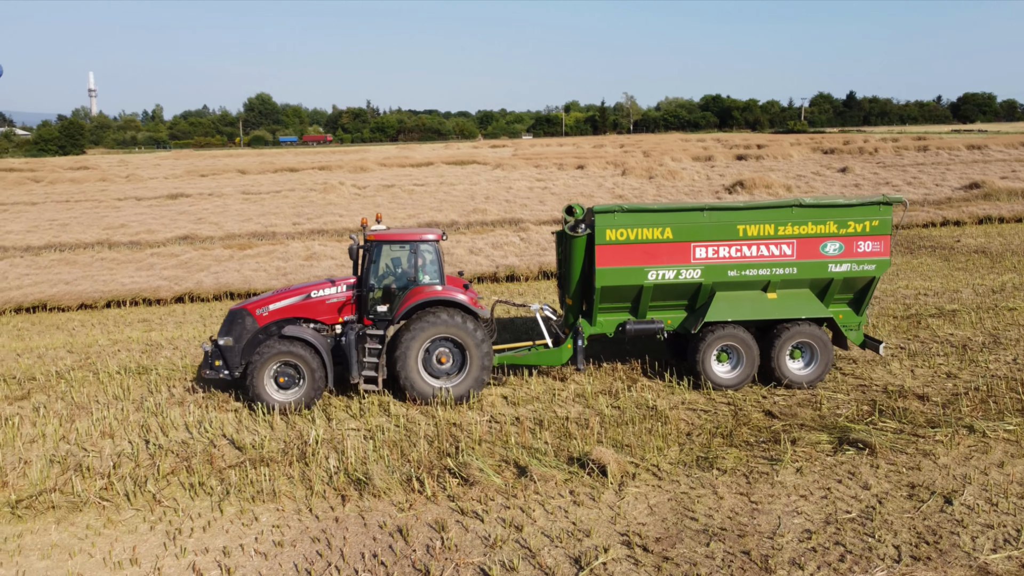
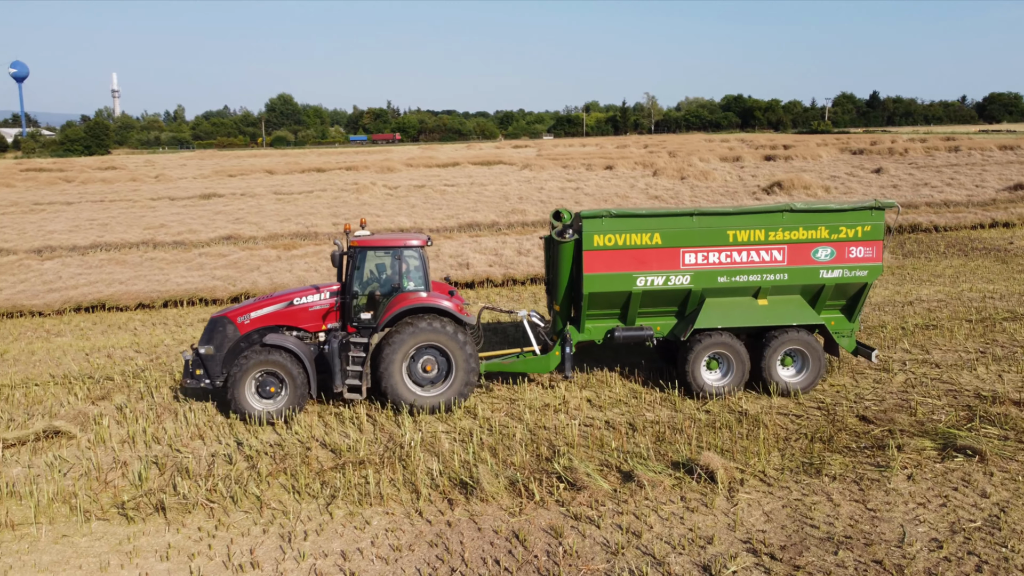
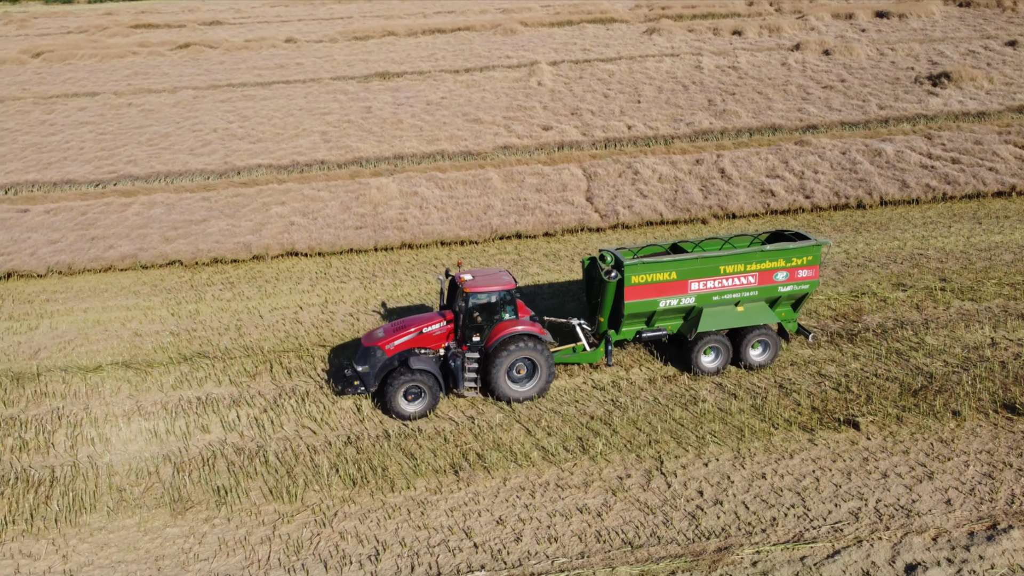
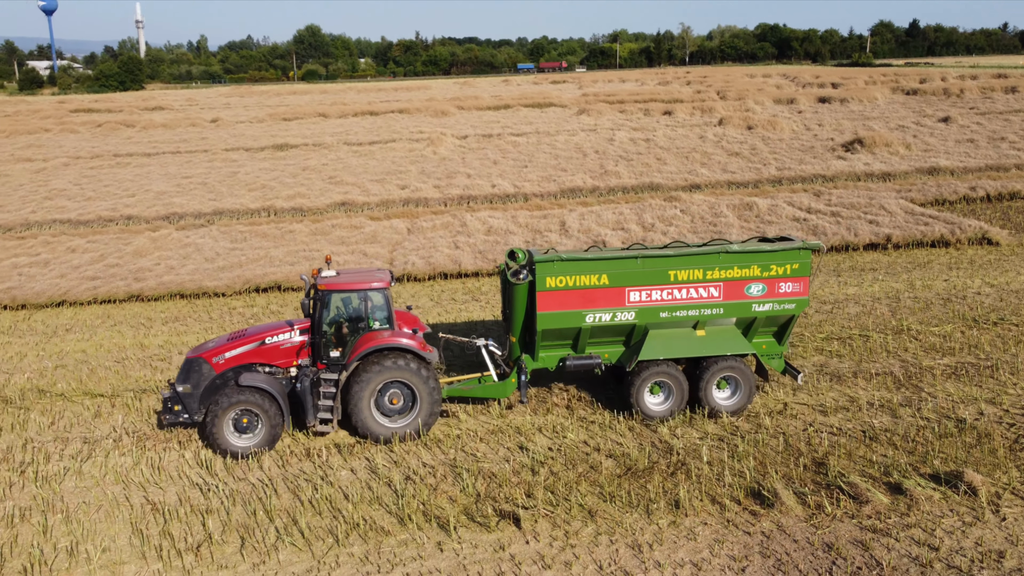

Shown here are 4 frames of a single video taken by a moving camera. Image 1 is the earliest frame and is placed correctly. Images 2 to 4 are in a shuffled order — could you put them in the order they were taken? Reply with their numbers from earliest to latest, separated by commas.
2, 4, 3
